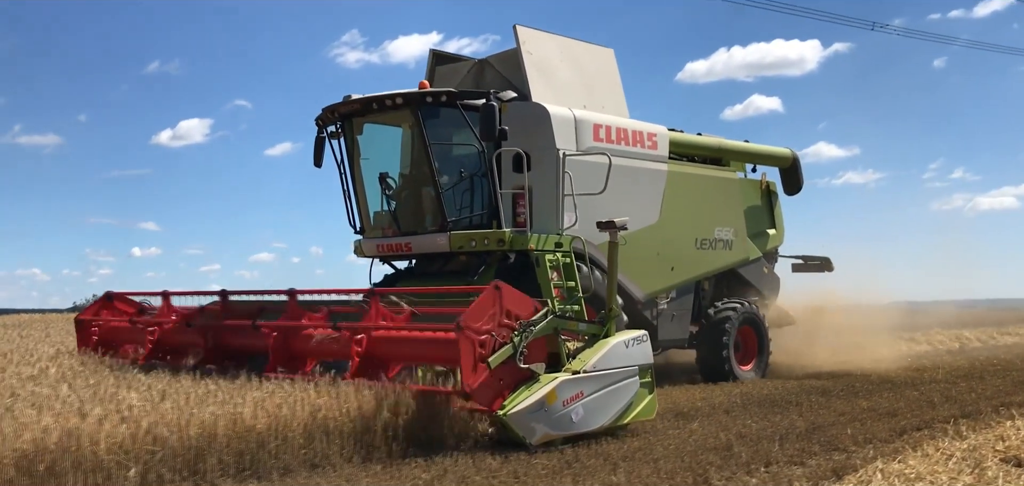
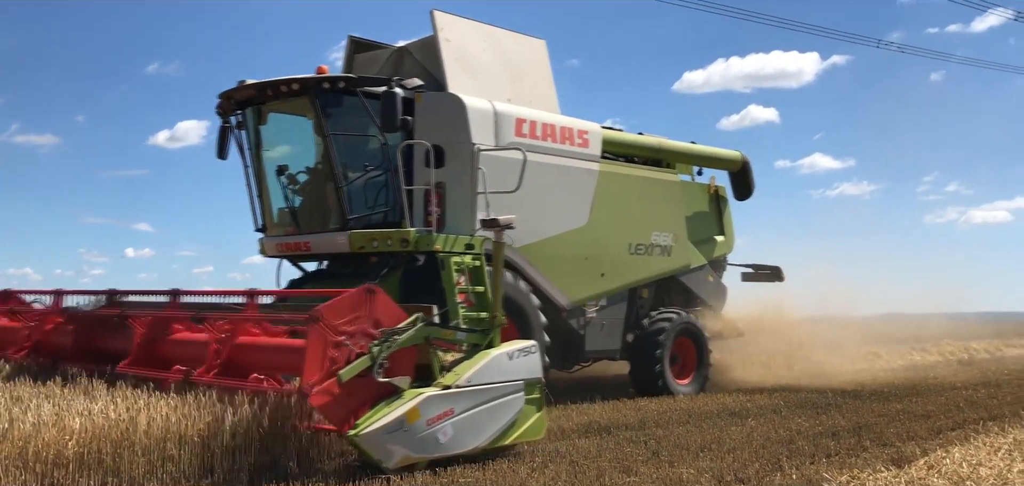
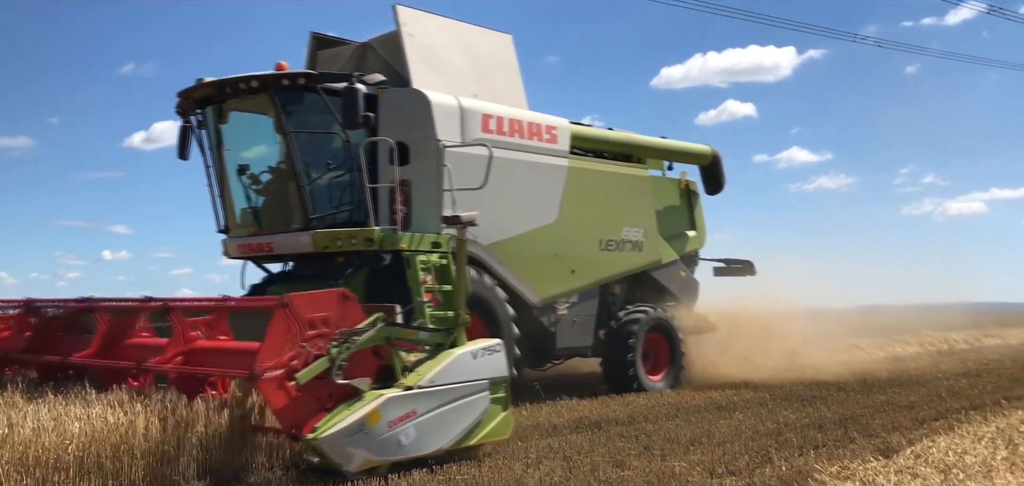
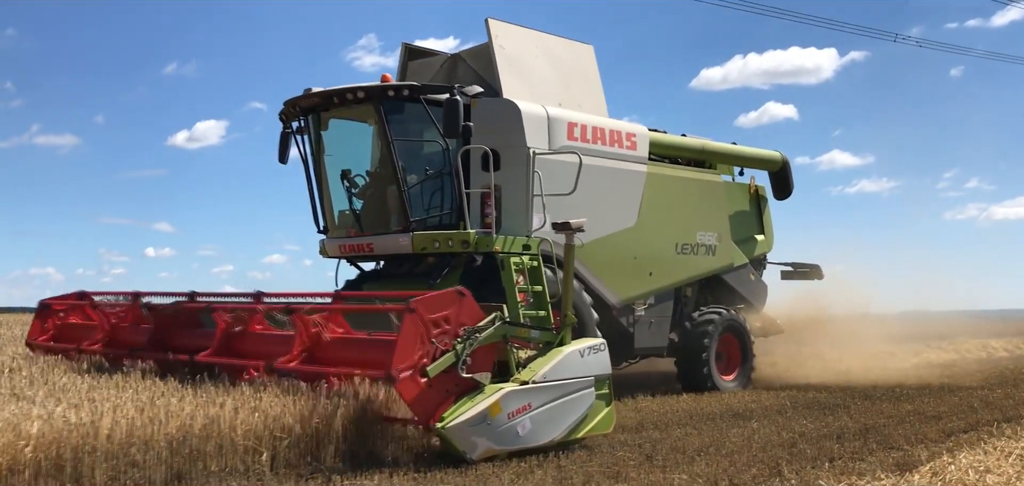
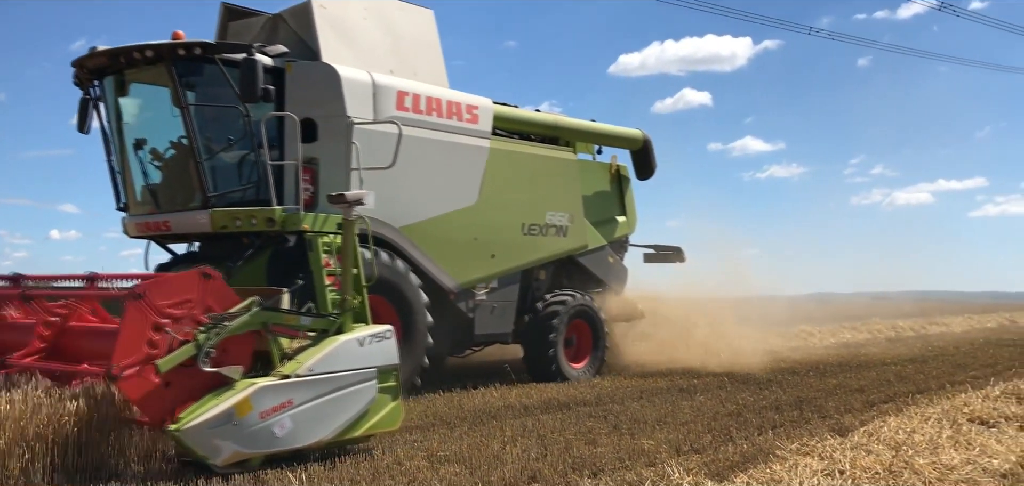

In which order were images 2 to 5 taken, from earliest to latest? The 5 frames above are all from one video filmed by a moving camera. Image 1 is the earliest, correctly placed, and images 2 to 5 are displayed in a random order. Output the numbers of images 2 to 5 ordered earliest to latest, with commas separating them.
4, 2, 3, 5
